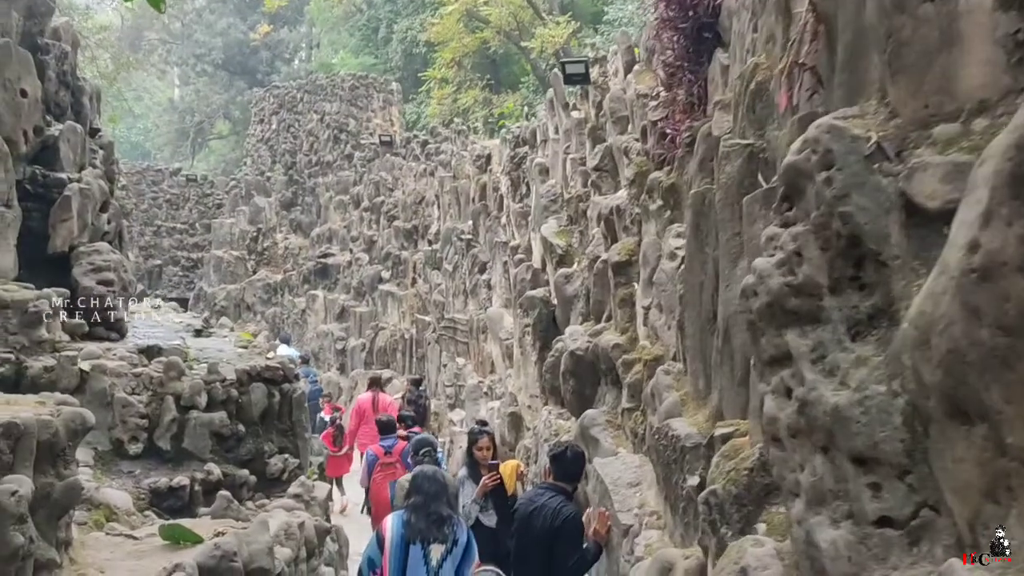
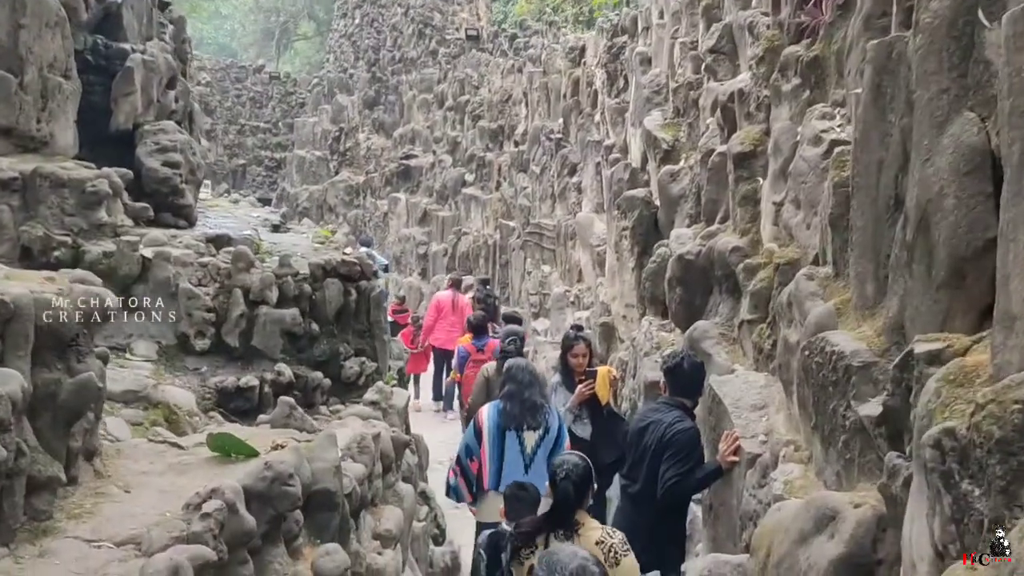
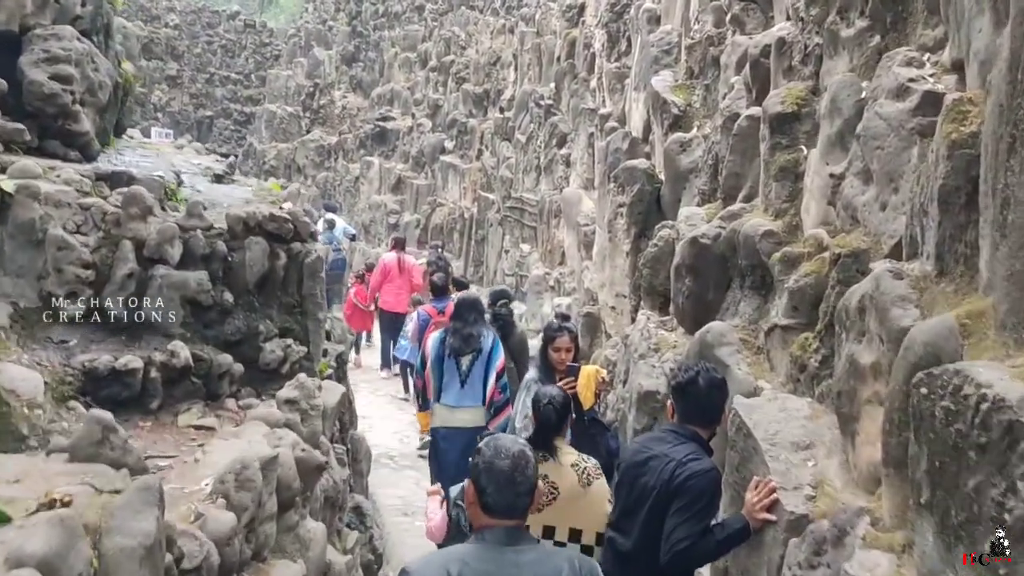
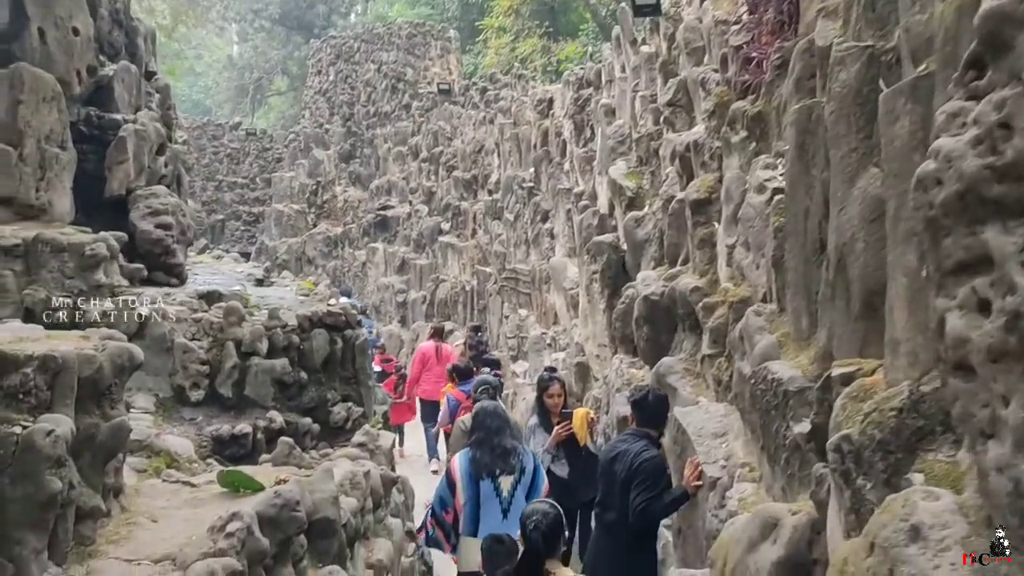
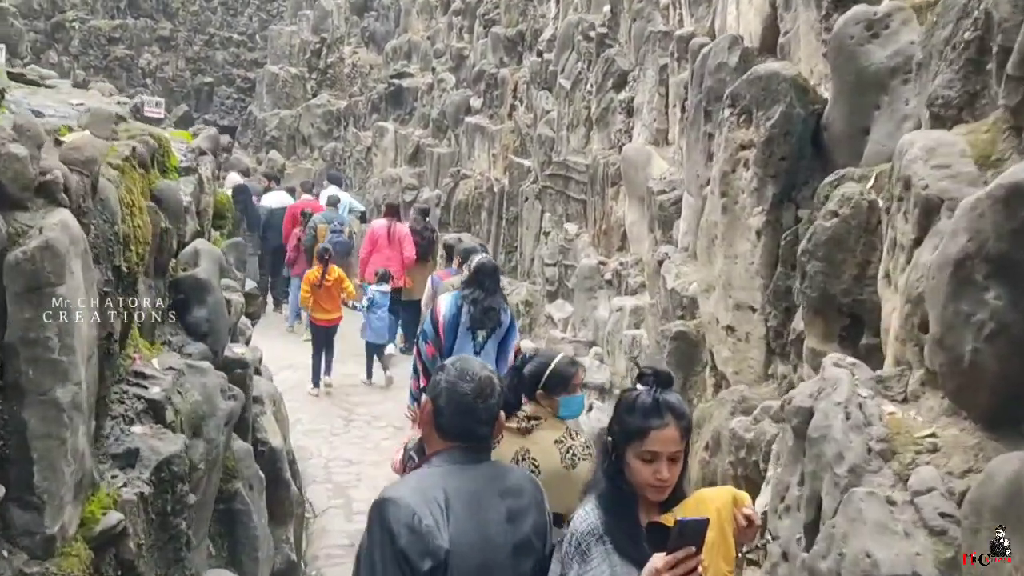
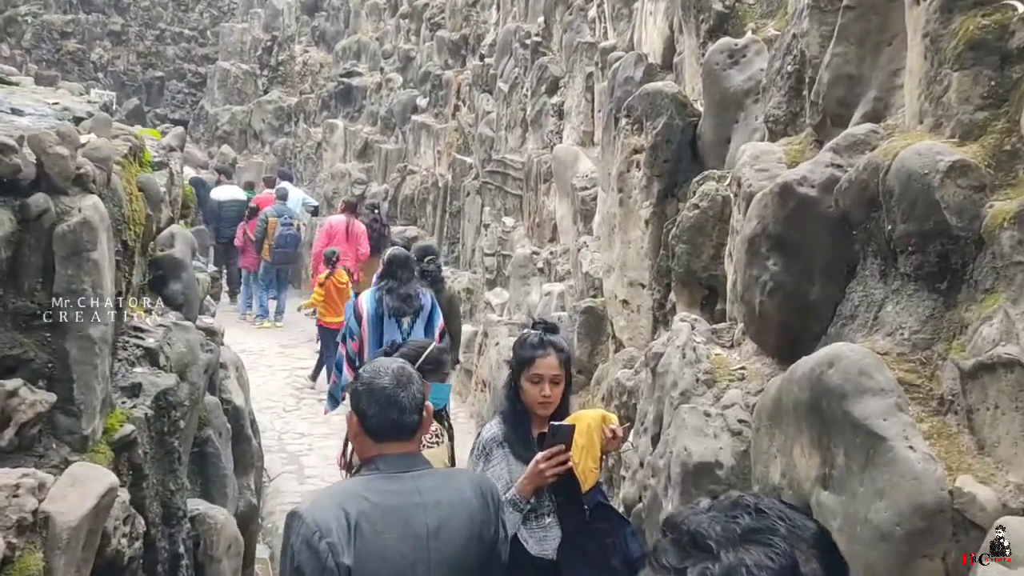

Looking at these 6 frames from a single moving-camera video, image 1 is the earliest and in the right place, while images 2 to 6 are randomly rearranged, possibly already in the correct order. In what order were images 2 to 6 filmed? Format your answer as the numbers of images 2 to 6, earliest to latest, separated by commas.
4, 2, 3, 6, 5
